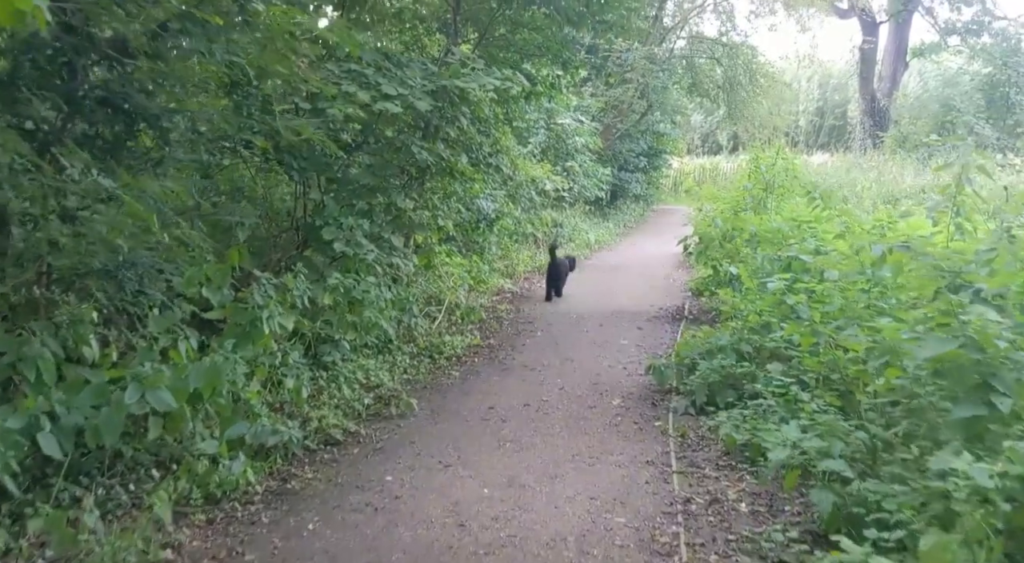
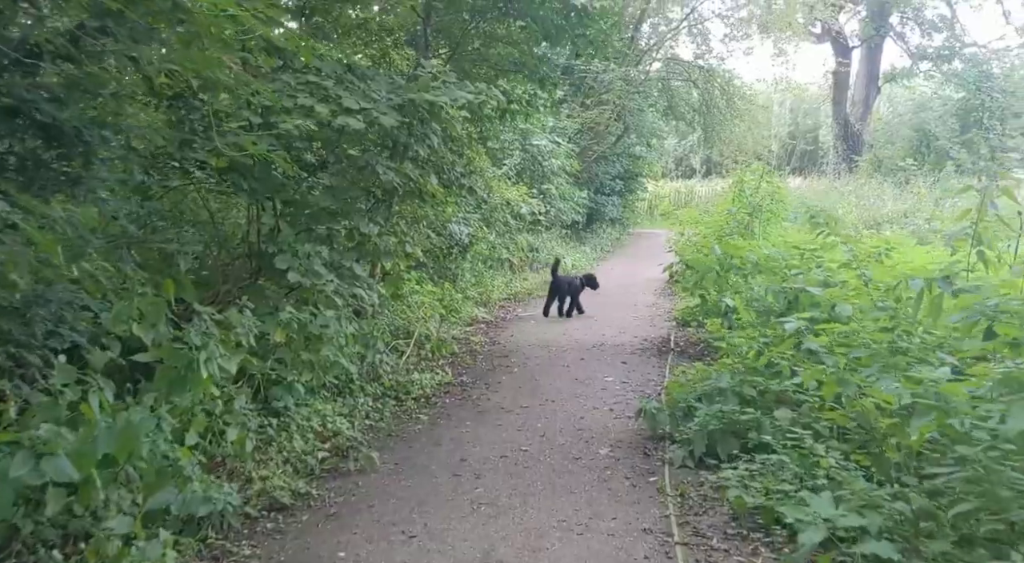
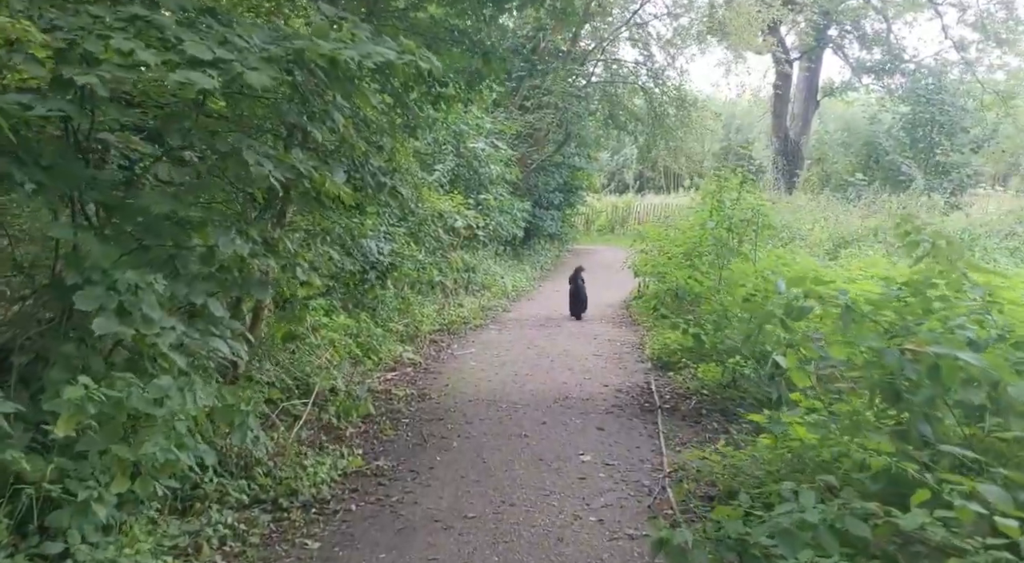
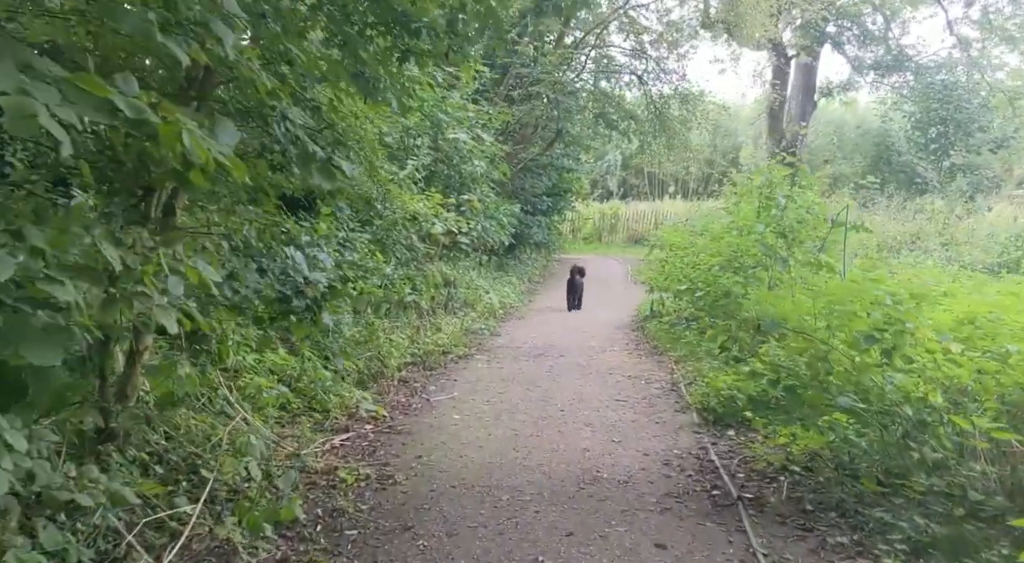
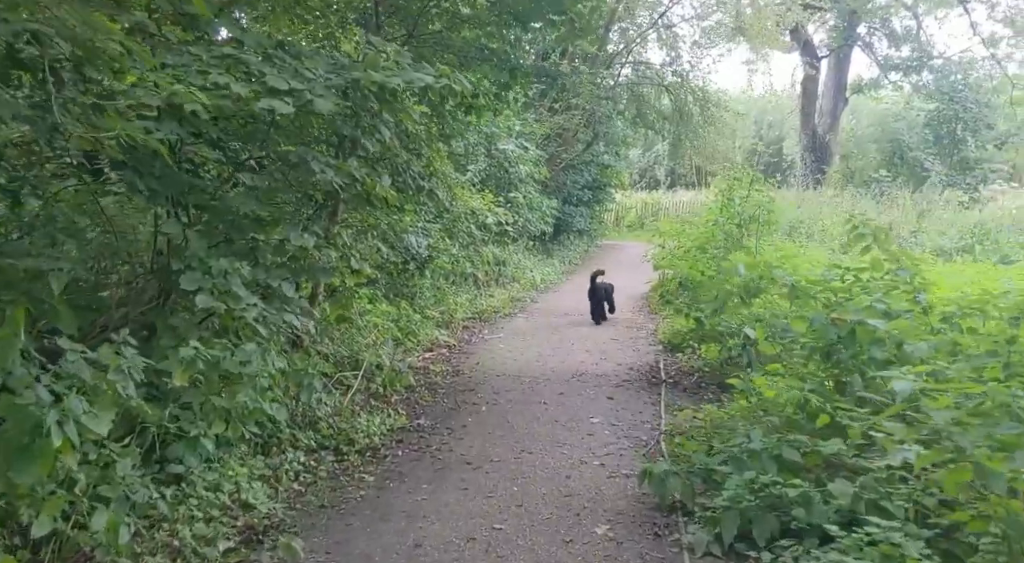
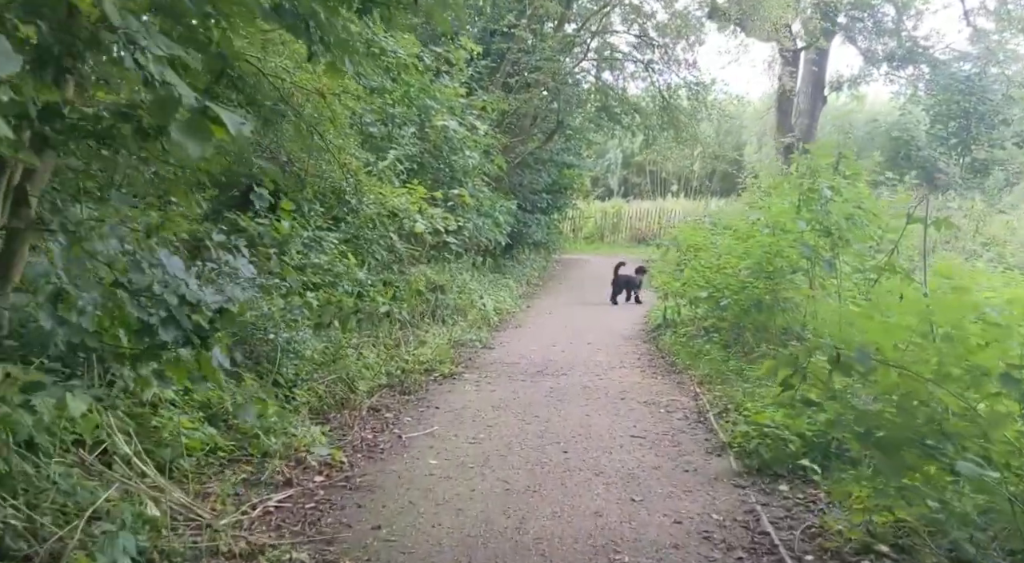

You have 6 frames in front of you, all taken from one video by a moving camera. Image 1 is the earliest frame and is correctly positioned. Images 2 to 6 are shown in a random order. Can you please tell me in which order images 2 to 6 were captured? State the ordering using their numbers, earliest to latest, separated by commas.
2, 5, 3, 4, 6
